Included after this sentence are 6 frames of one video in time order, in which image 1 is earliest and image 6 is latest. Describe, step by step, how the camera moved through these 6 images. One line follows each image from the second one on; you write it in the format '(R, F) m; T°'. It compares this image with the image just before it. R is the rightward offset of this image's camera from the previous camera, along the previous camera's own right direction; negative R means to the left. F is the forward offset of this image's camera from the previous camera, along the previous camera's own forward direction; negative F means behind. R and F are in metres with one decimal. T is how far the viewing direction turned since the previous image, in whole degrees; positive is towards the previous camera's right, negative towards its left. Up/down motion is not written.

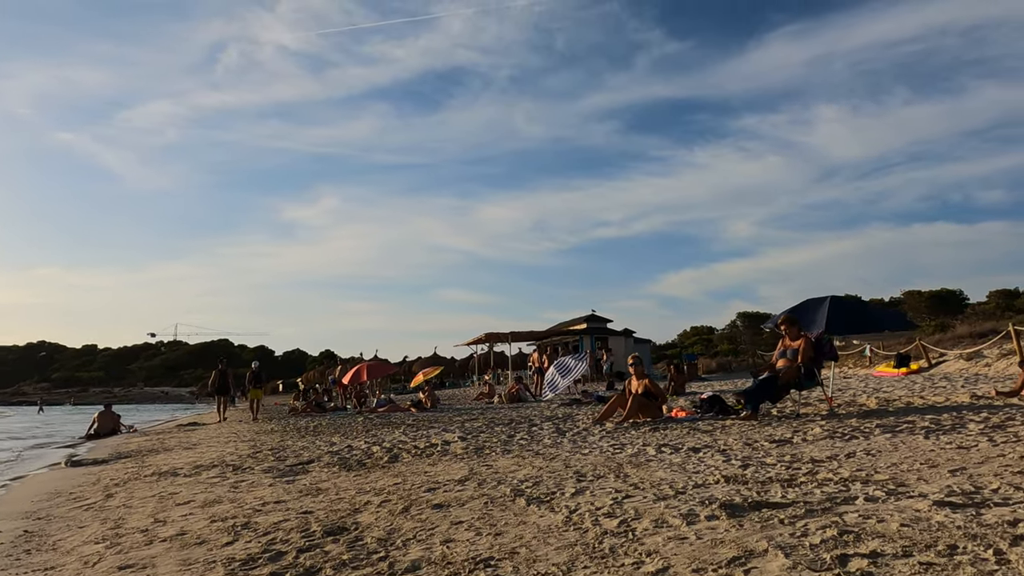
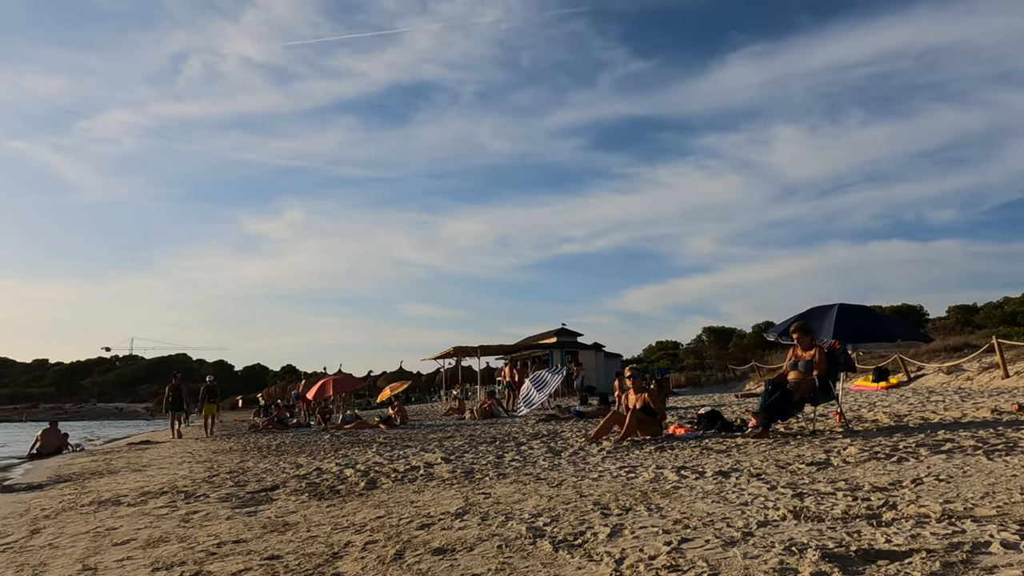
(-0.3, +0.9) m; +3°
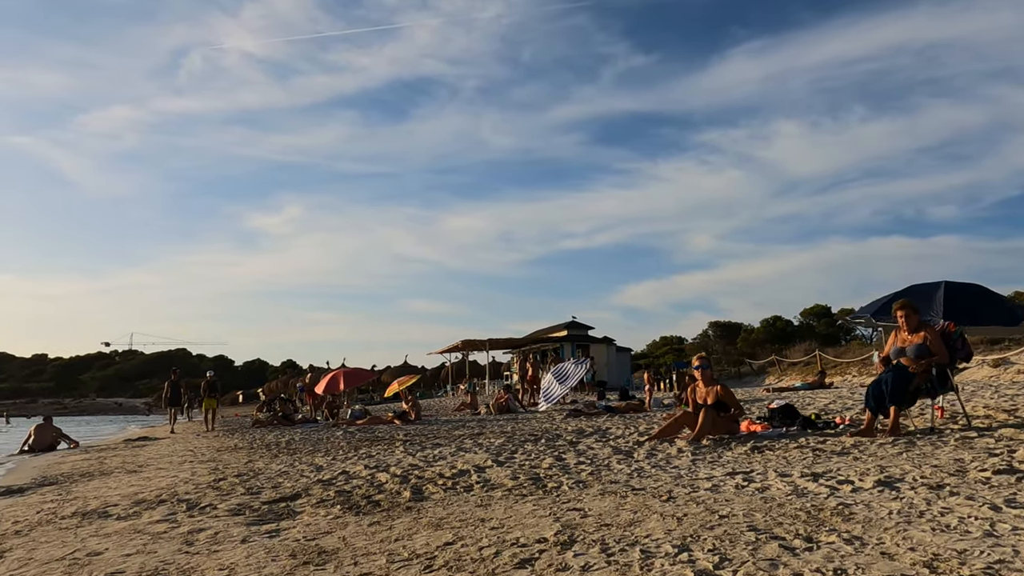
(-0.6, +1.4) m; 0°
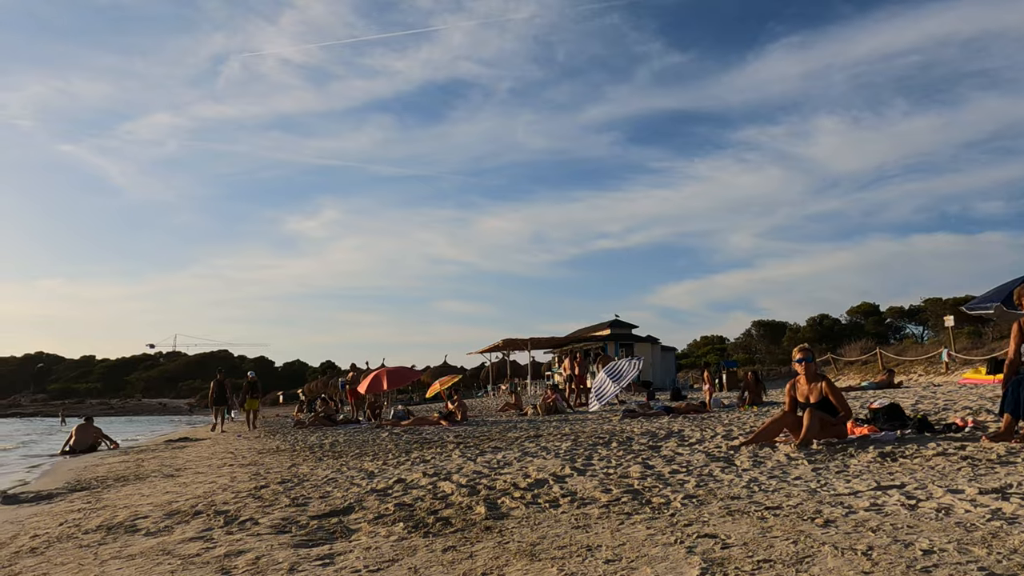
(-0.4, +1.0) m; -3°
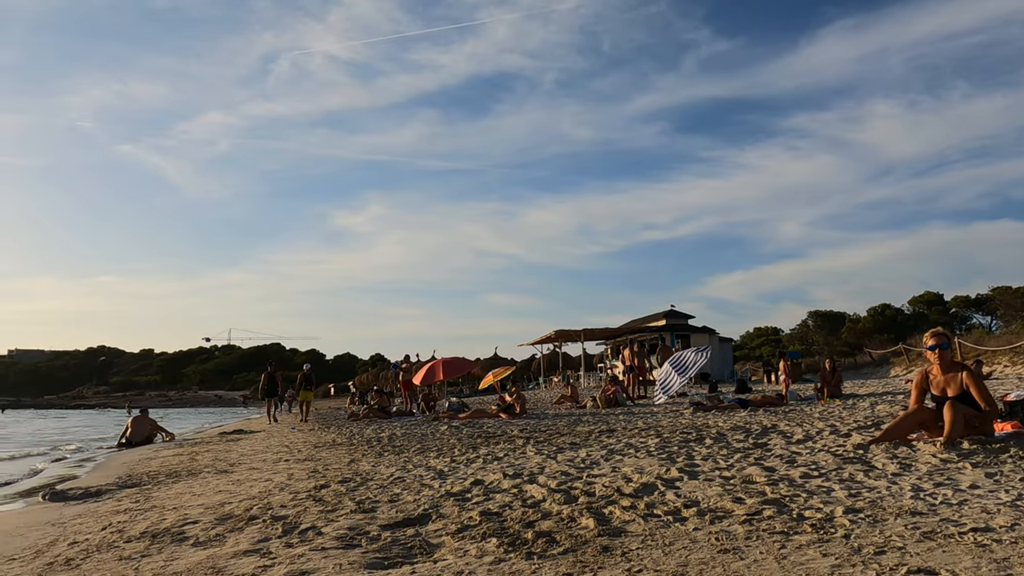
(-0.4, +0.9) m; -4°
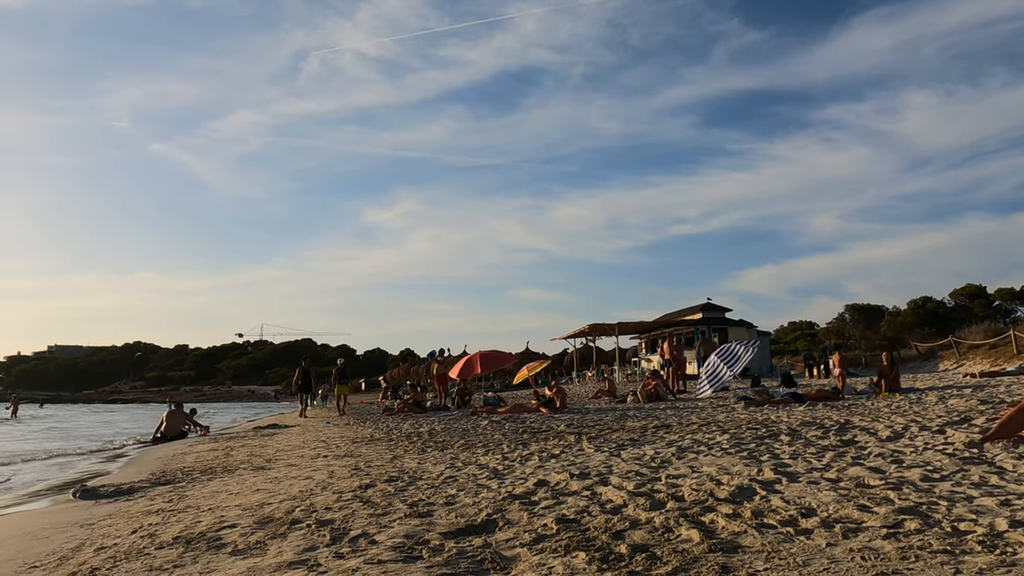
(-0.3, +0.6) m; -2°
